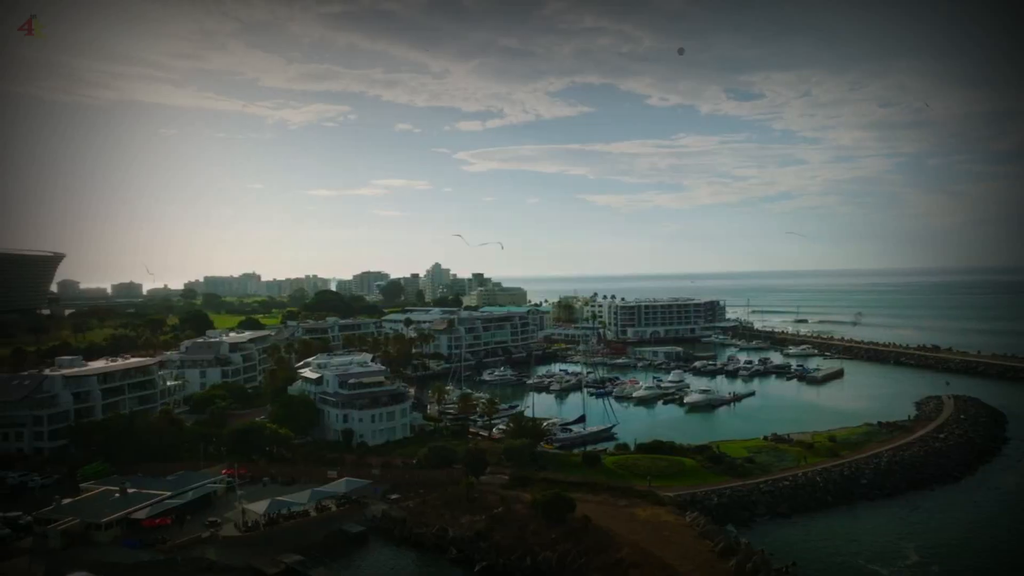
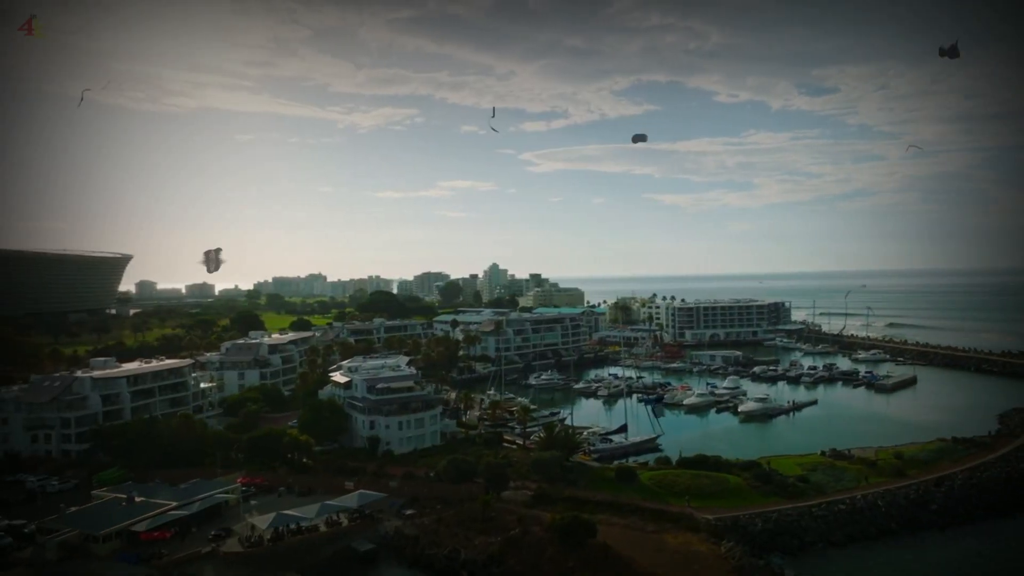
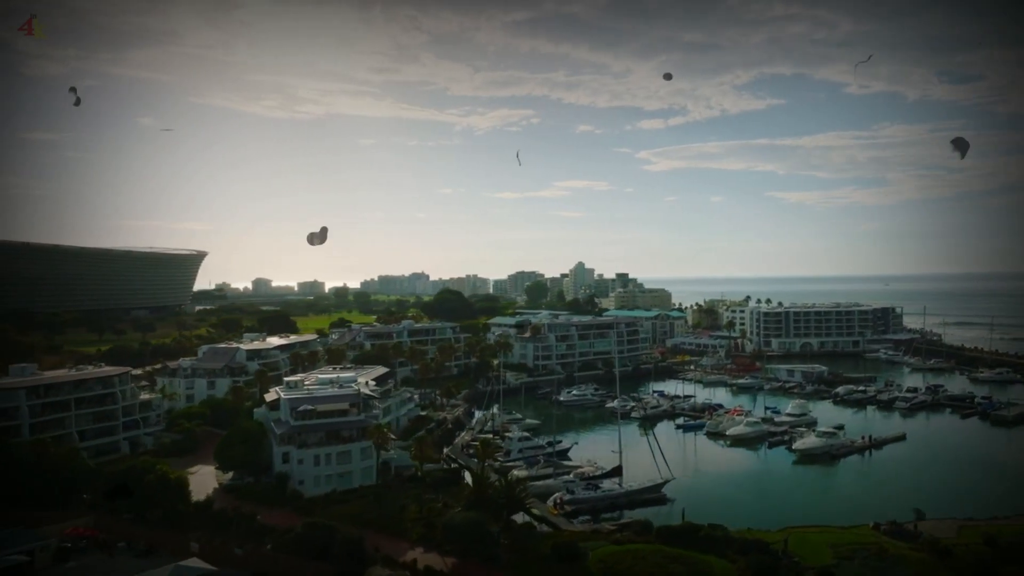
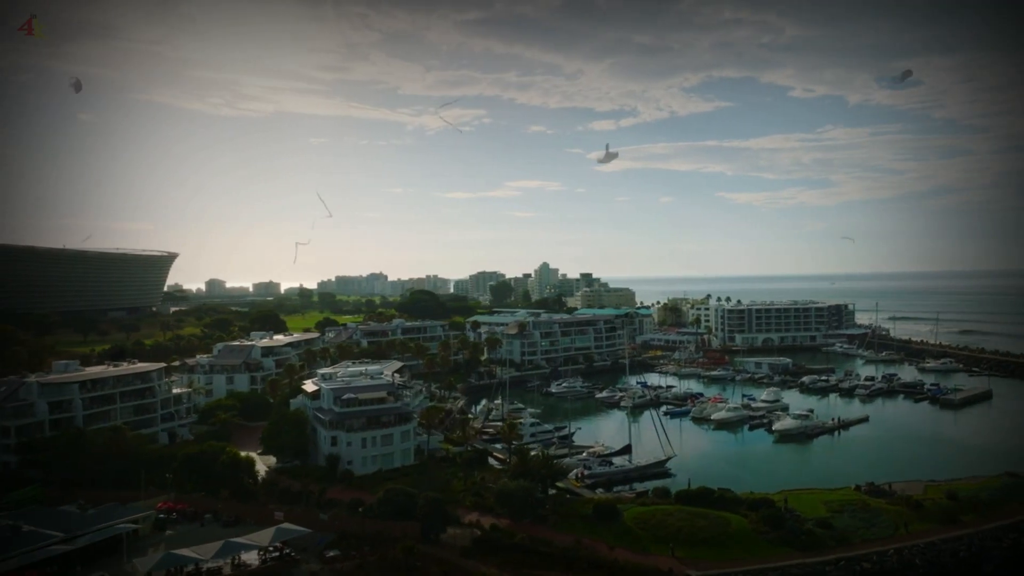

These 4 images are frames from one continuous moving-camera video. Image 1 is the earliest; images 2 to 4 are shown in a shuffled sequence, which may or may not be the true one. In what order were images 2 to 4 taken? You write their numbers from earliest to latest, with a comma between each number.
2, 4, 3
